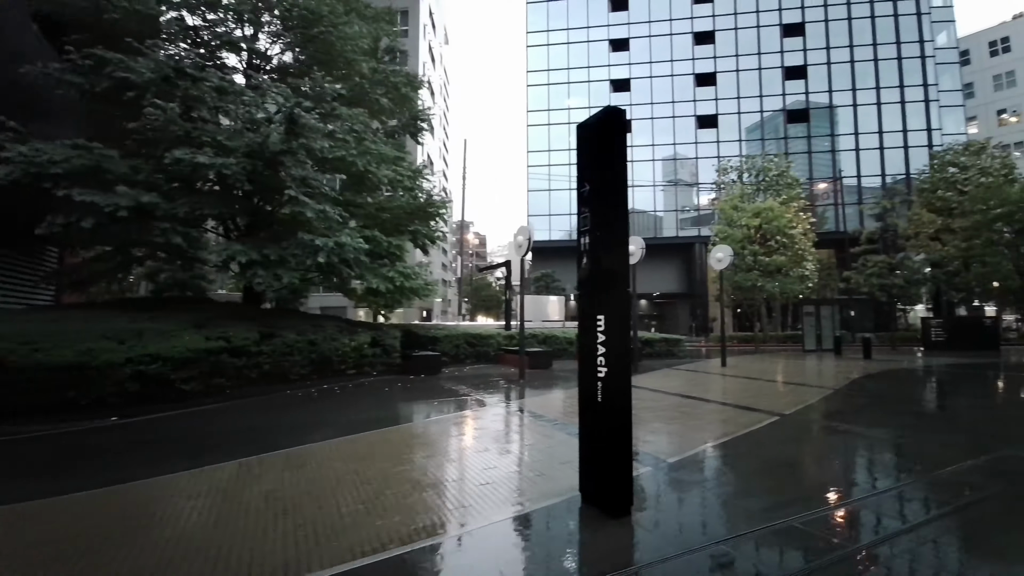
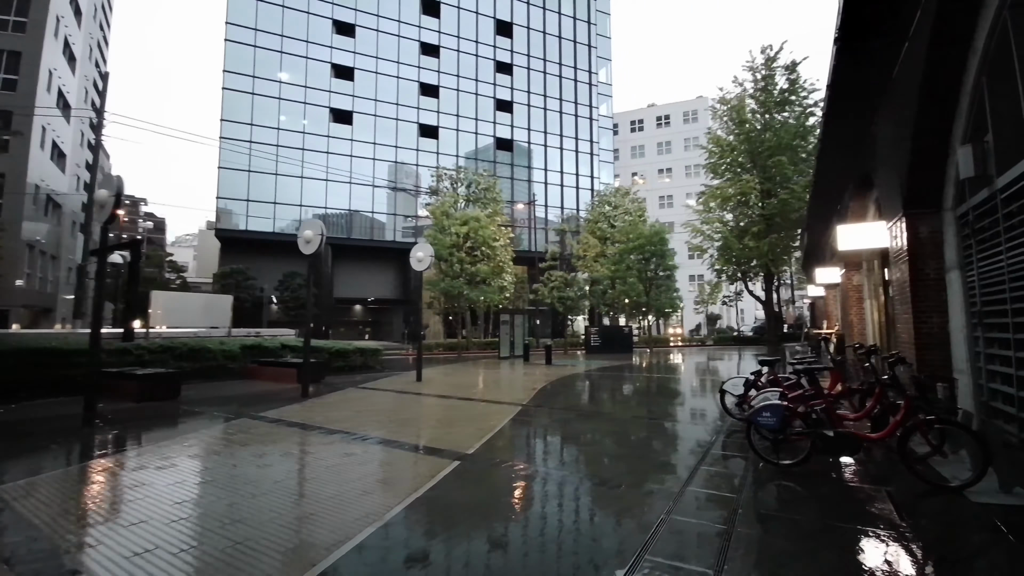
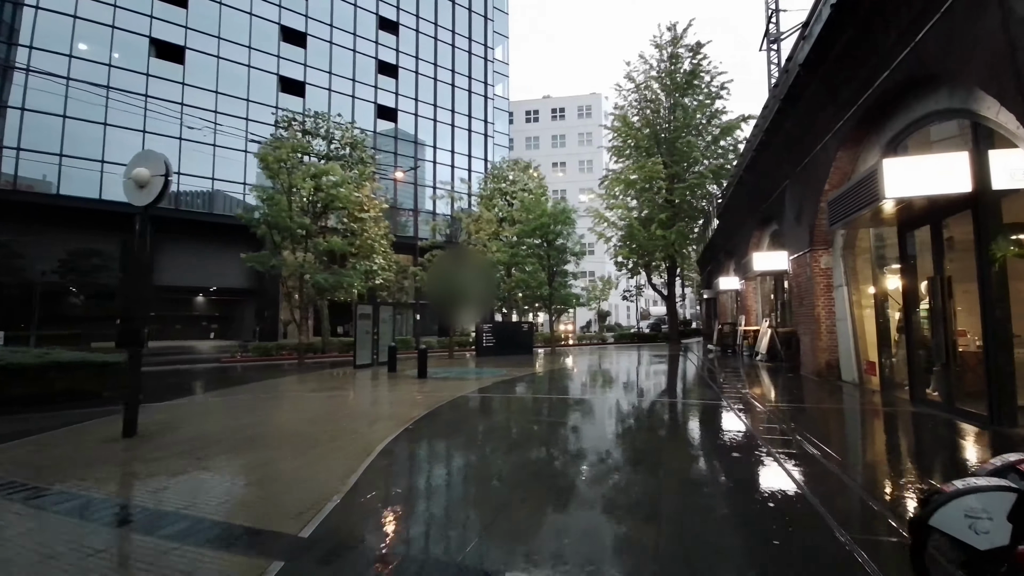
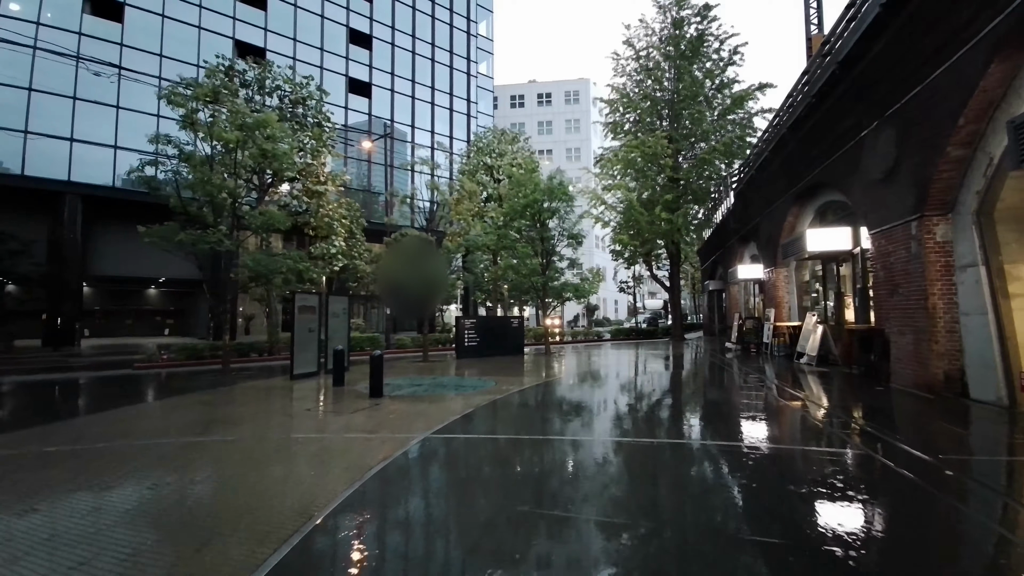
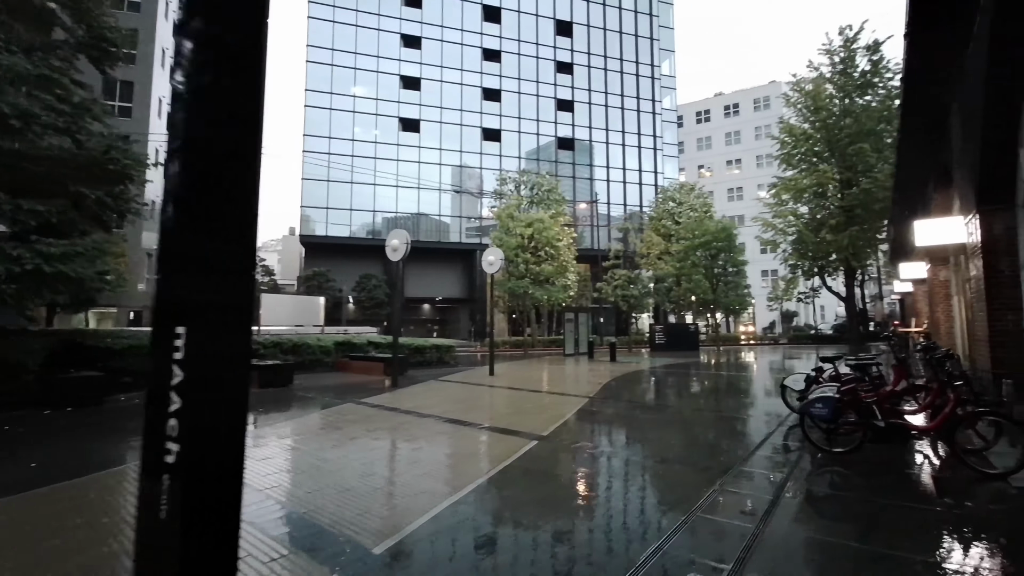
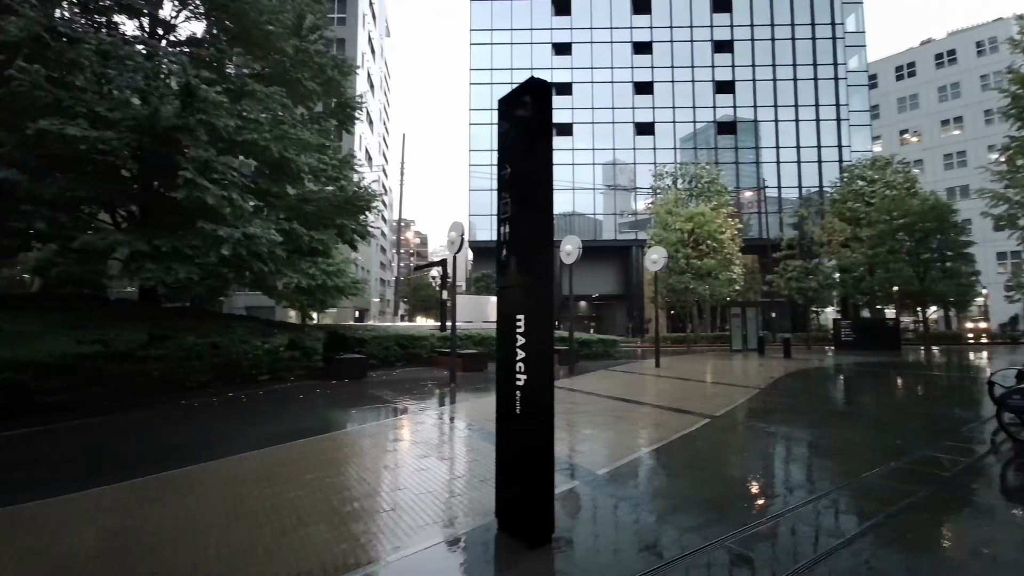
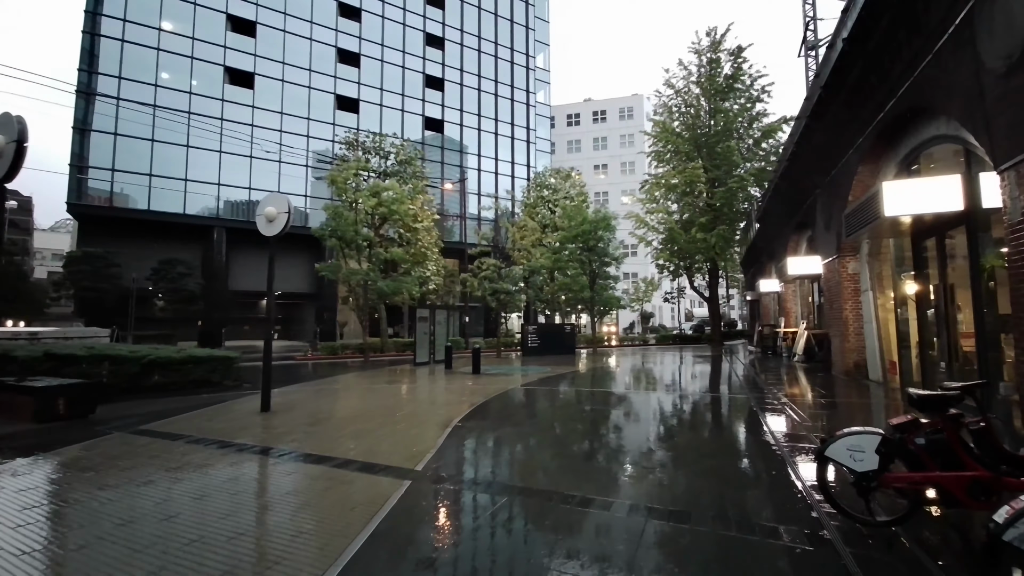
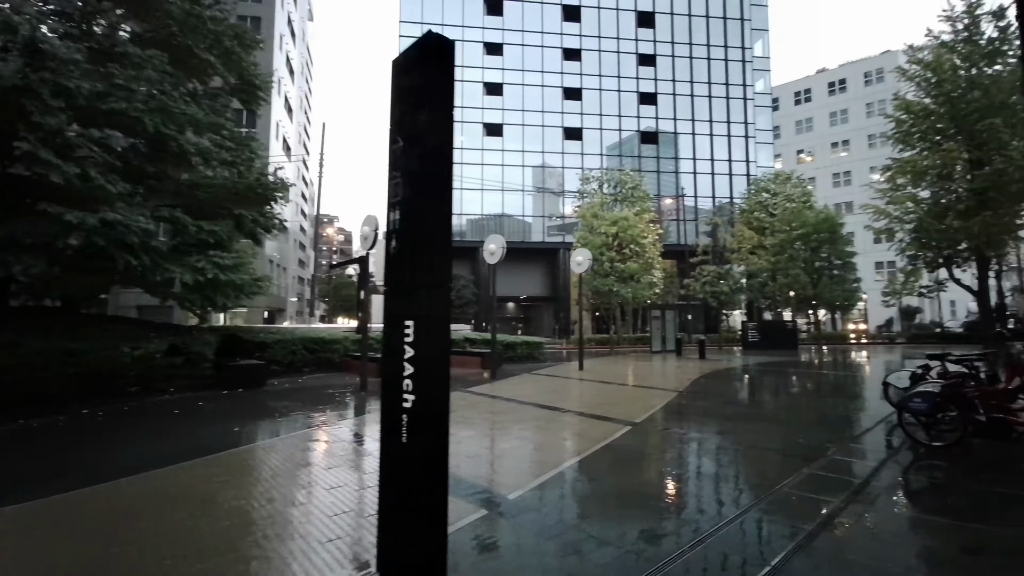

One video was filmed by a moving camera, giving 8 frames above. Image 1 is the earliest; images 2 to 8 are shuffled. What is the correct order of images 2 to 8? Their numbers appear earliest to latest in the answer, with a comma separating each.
6, 8, 5, 2, 7, 3, 4
